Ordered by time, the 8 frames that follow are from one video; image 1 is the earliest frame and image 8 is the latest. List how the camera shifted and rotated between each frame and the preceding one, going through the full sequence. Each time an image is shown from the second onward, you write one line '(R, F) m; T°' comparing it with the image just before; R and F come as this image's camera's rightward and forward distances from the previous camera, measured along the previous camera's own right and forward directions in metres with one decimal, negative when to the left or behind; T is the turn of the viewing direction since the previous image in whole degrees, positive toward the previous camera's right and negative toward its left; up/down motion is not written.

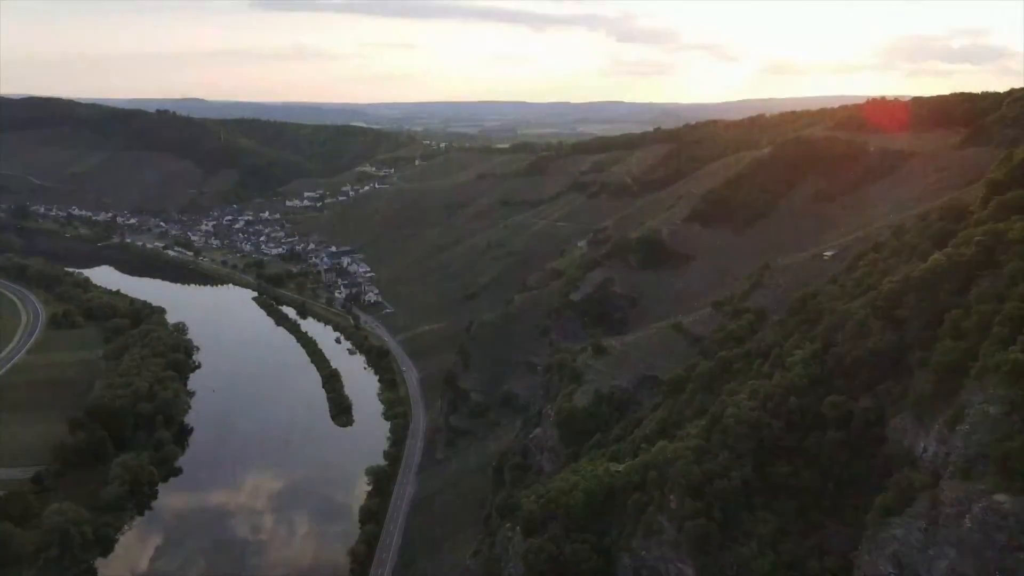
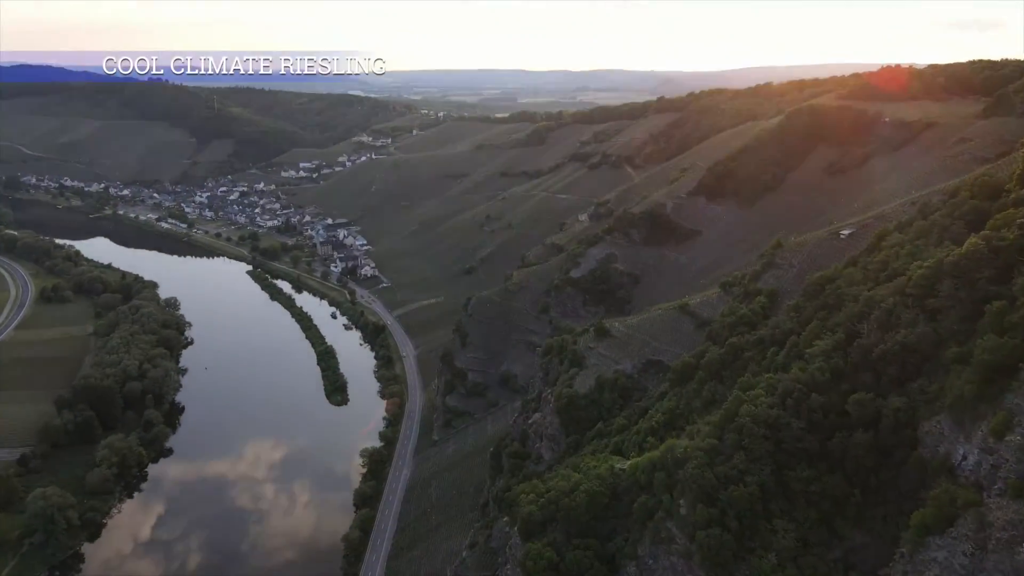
(+0.1, +1.9) m; 0°
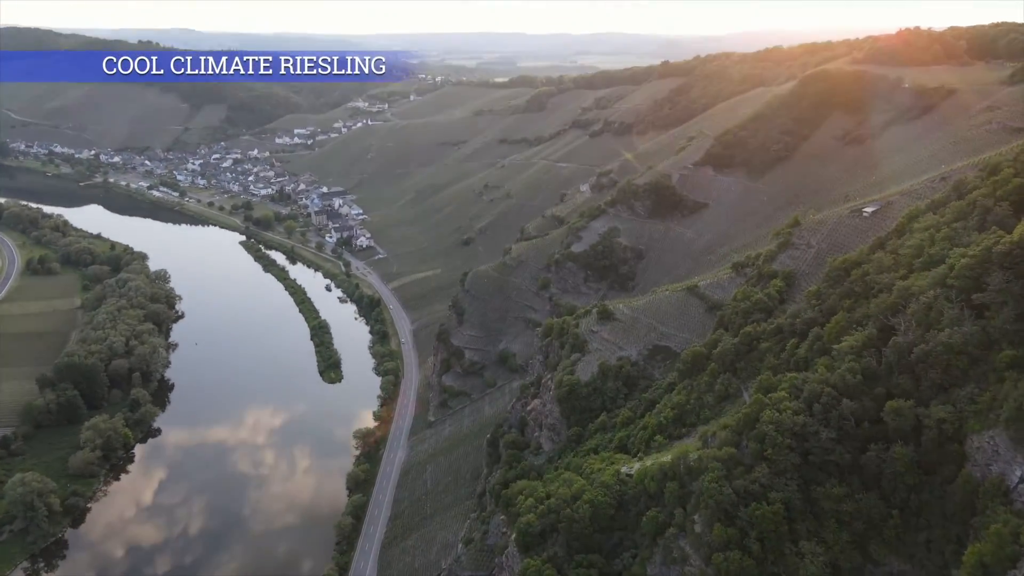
(+0.1, +2.2) m; 0°
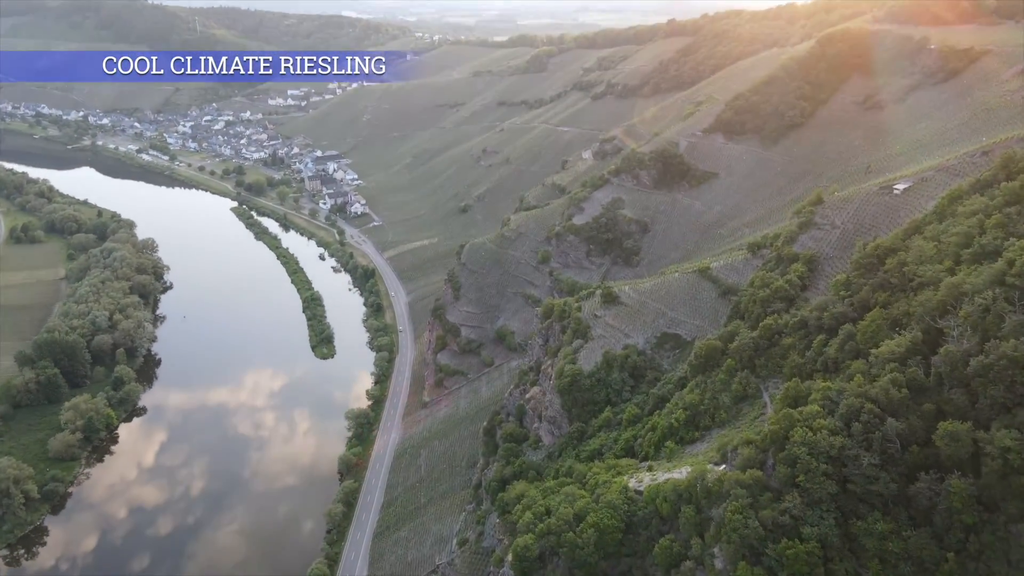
(+0.1, +2.5) m; 0°
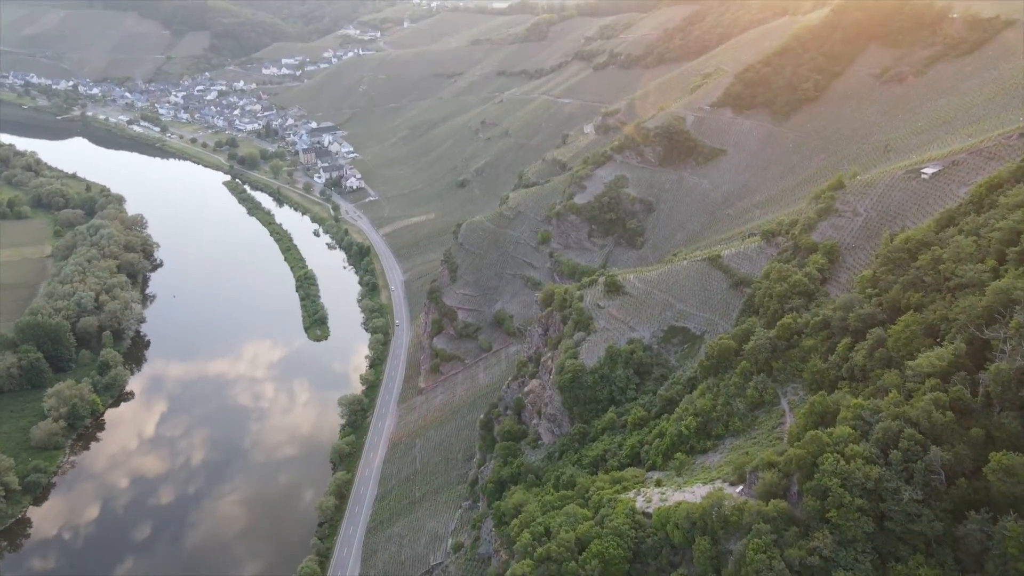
(+0.1, +1.9) m; 0°
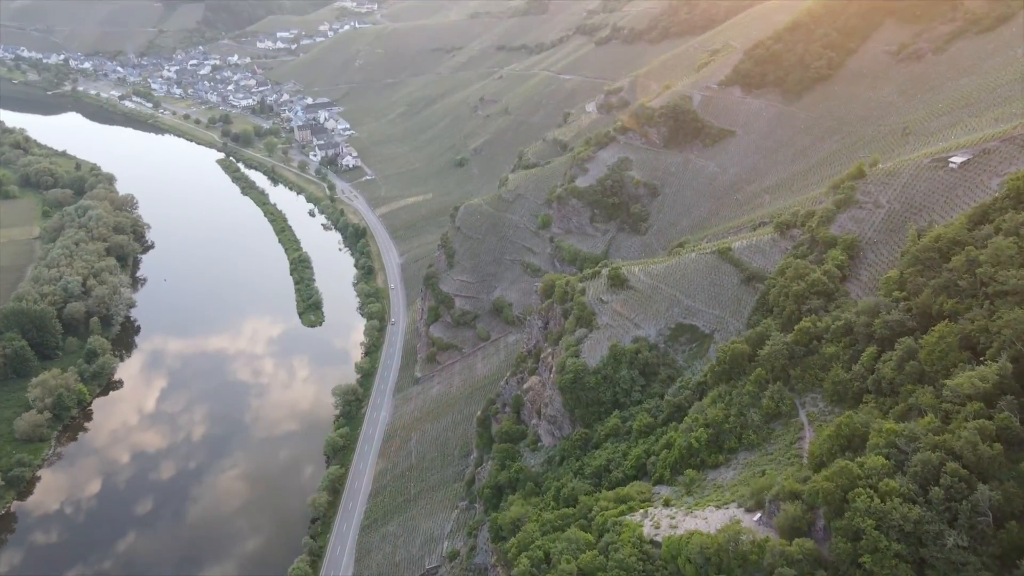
(+0.1, +1.6) m; 0°
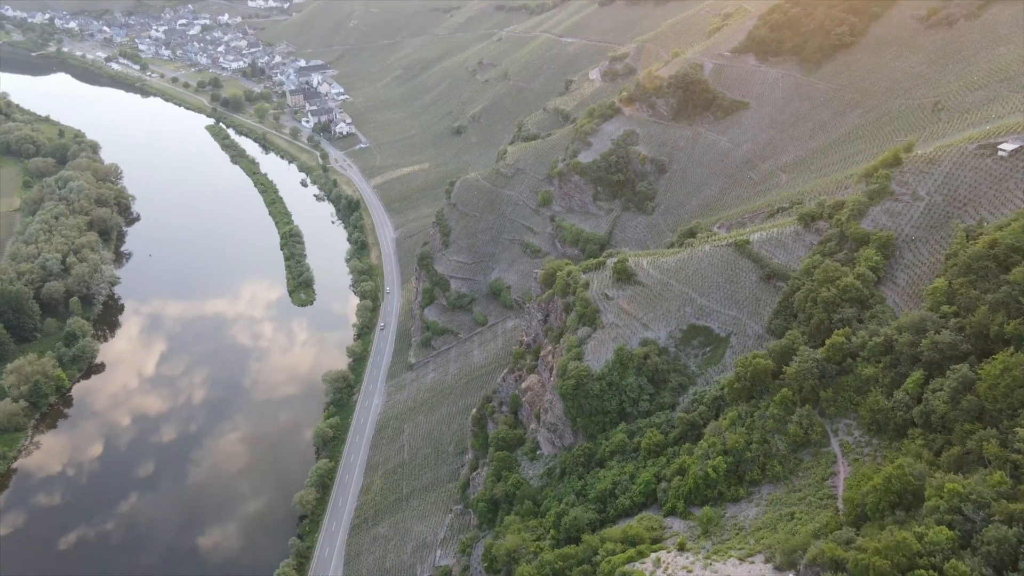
(+0.1, +2.4) m; 0°
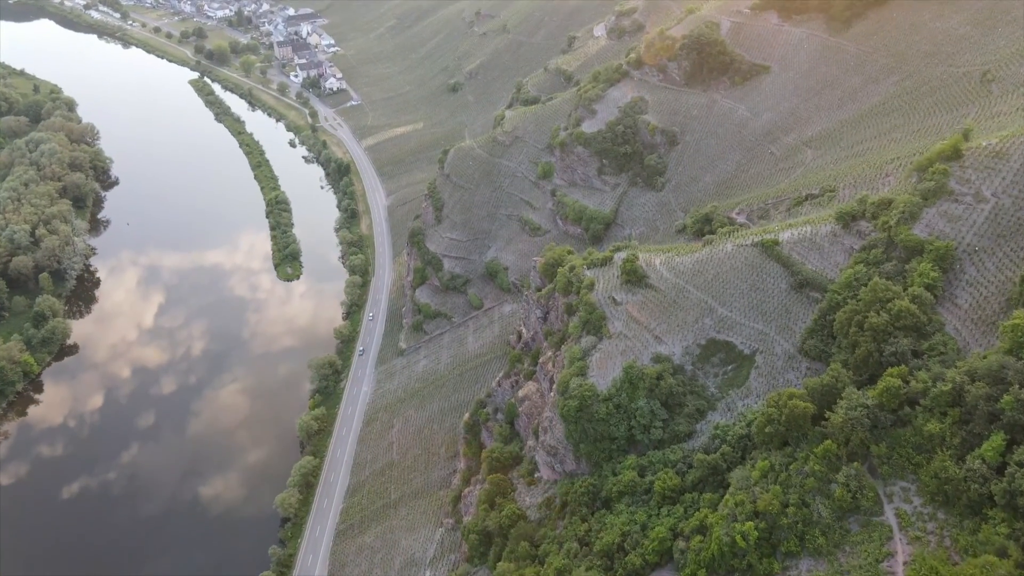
(+0.1, +3.1) m; 0°
